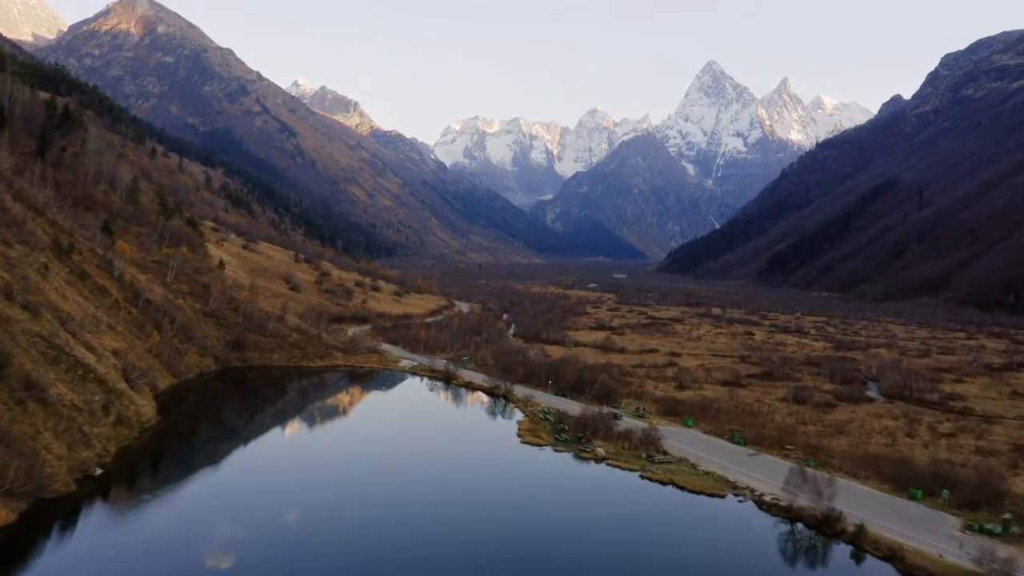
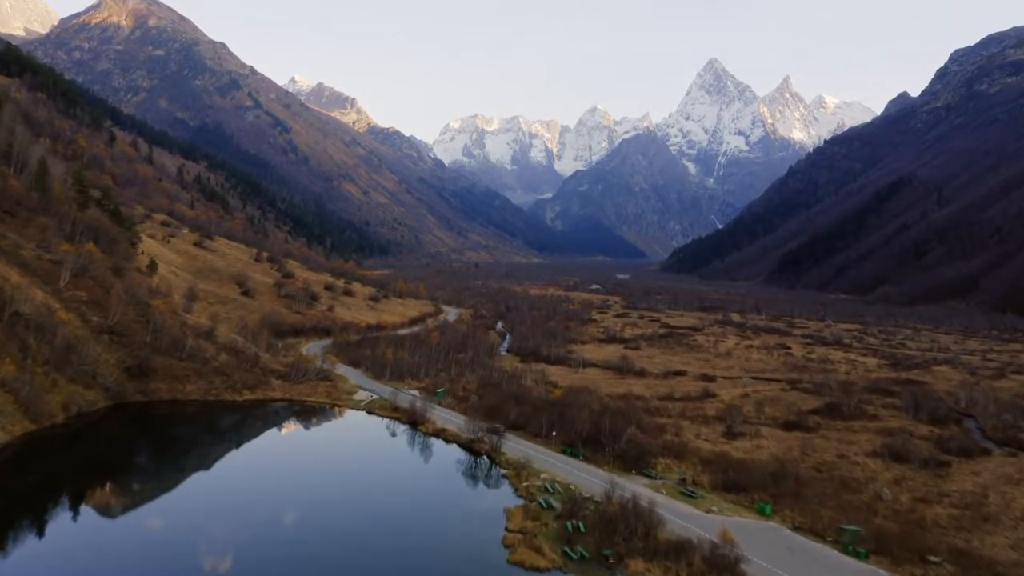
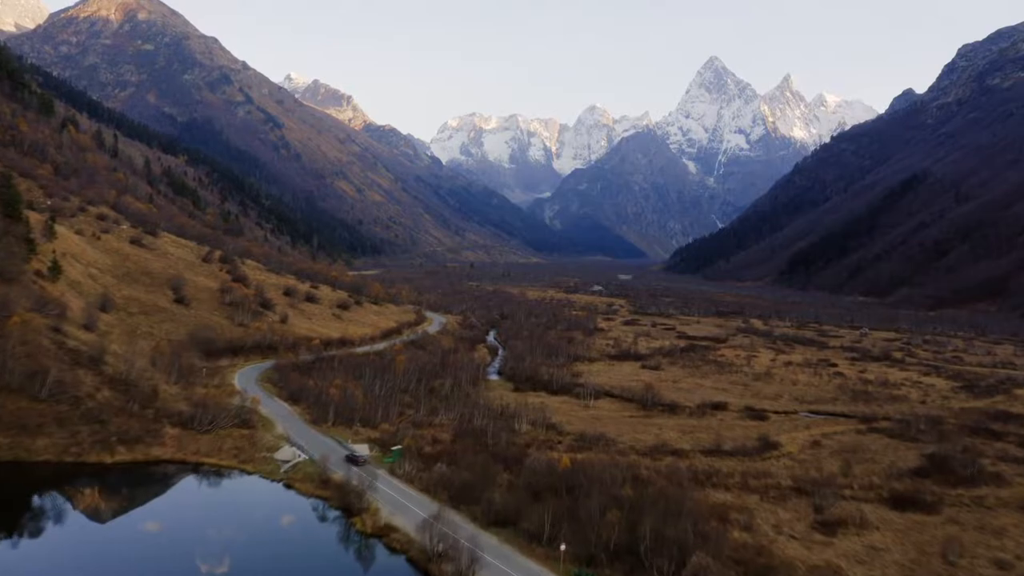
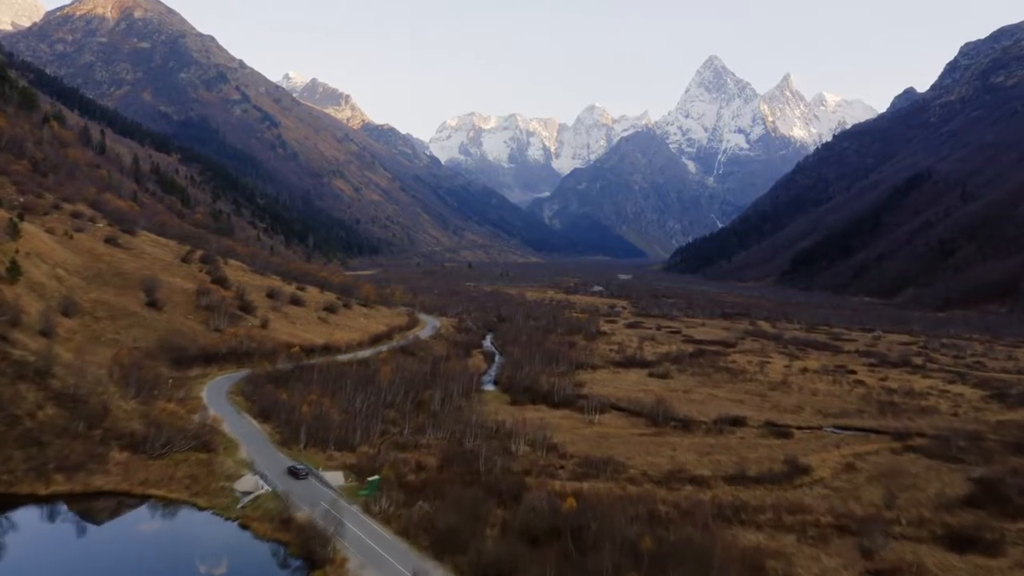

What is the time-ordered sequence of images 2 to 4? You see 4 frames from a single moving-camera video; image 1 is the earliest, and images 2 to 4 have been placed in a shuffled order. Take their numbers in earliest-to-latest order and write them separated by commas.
2, 3, 4
